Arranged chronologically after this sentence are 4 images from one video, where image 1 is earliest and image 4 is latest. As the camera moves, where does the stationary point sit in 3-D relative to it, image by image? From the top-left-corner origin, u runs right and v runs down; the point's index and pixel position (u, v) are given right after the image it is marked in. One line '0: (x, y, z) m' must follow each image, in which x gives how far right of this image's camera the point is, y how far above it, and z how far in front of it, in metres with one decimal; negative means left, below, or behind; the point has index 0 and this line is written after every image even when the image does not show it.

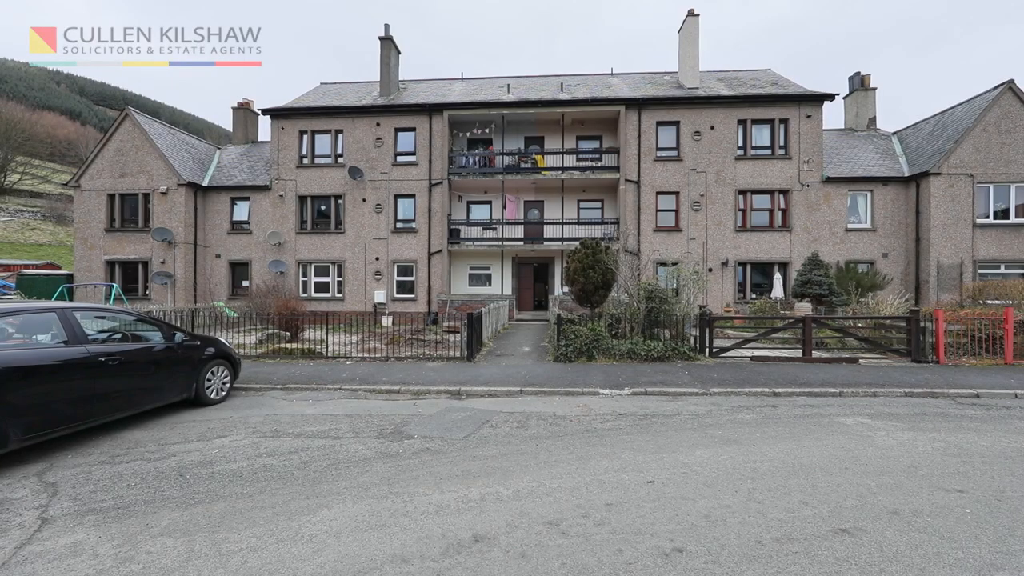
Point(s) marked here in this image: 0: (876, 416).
0: (+5.5, -1.9, +6.0) m
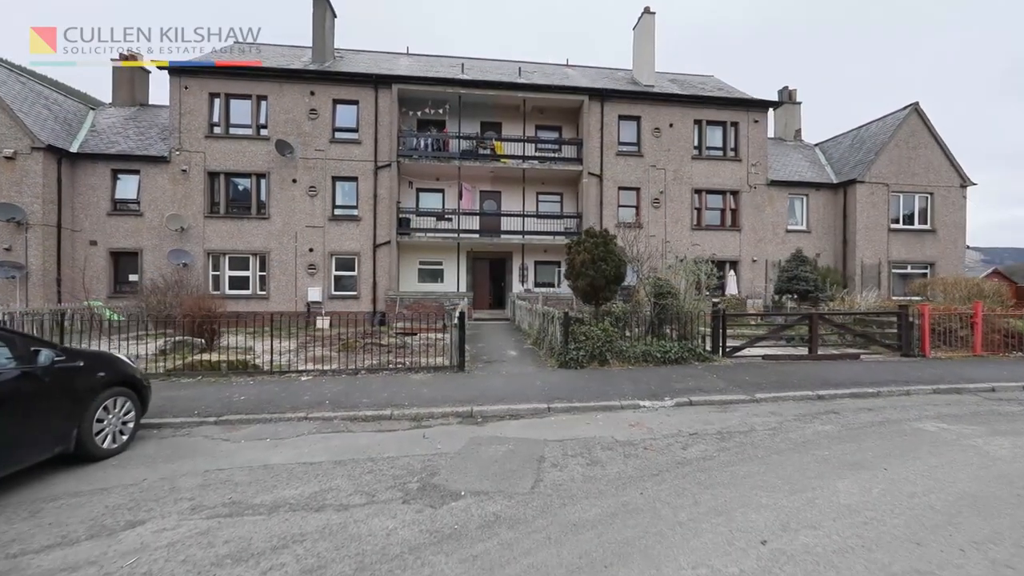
0: (+6.0, -1.8, +5.6) m
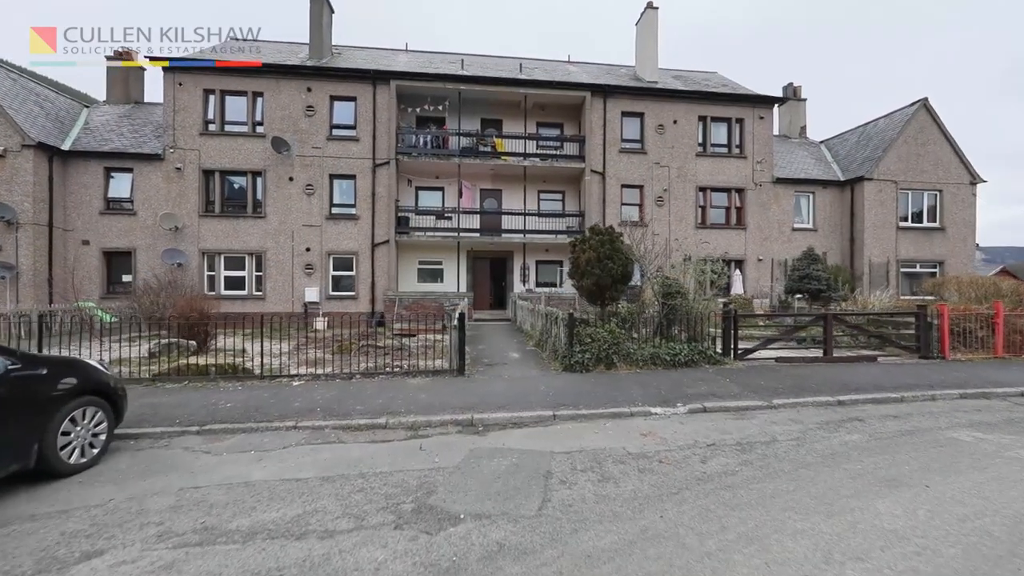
0: (+6.1, -1.8, +5.2) m
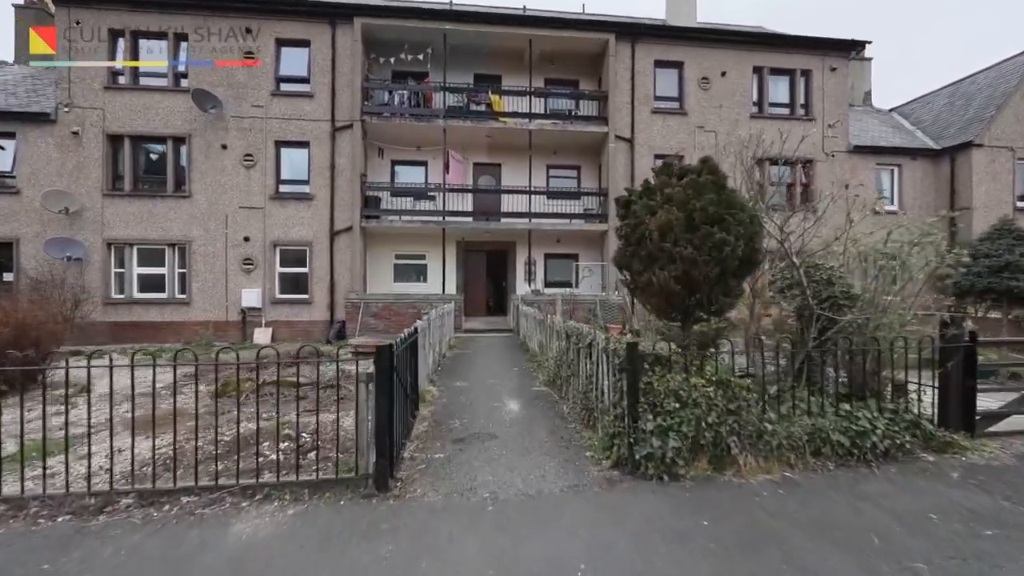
0: (+5.9, -1.8, +0.8) m
